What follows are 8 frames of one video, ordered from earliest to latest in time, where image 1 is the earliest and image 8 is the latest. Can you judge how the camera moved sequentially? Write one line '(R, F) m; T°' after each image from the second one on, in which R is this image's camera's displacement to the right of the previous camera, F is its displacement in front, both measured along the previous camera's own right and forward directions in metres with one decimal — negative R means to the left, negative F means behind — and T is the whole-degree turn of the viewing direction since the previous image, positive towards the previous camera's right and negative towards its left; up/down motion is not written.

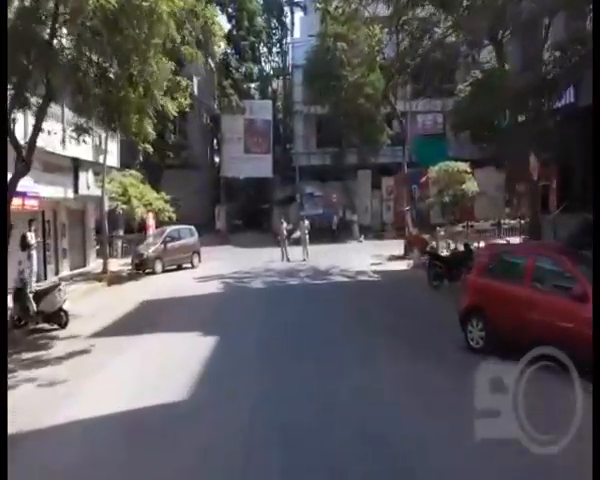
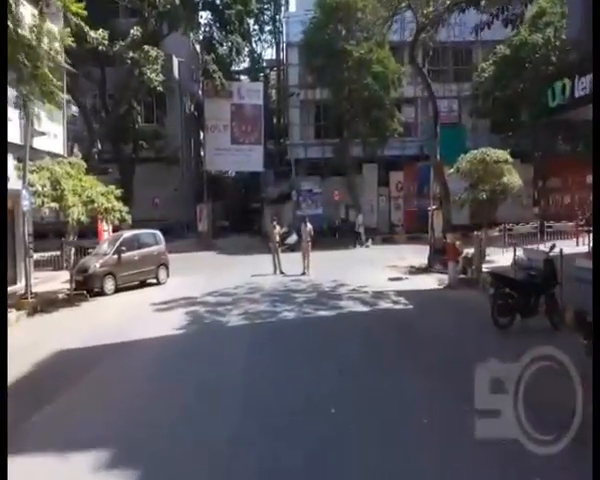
(0.0, +0.9) m; +1°
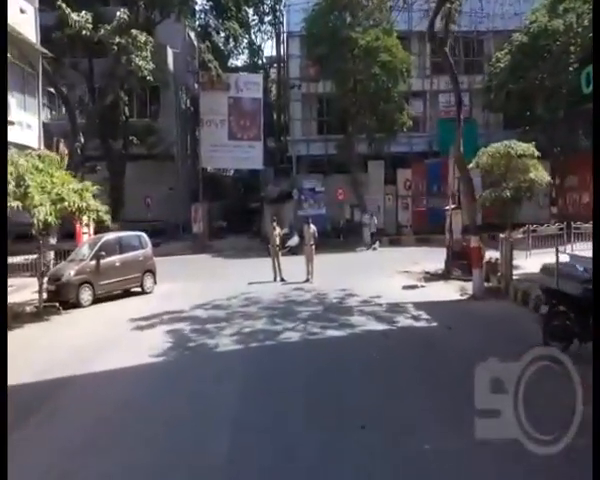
(0.0, +0.3) m; 0°
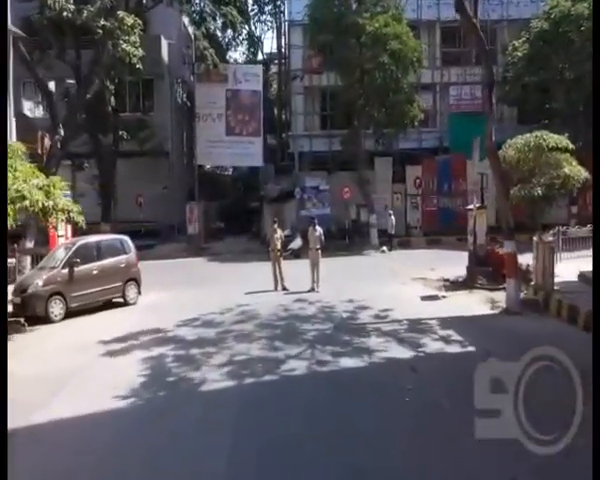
(0.0, +0.3) m; 0°
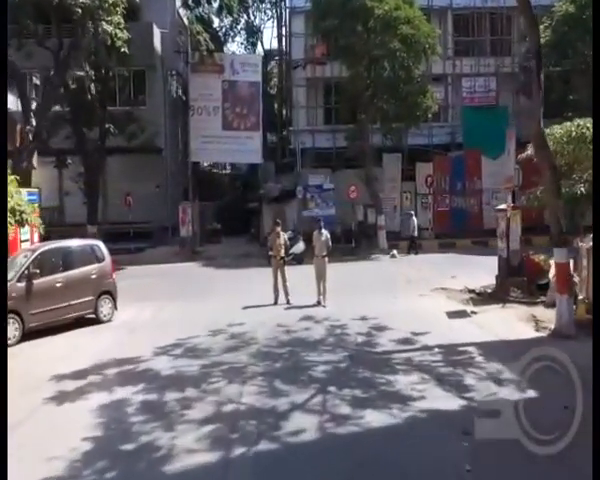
(0.0, +0.4) m; 0°
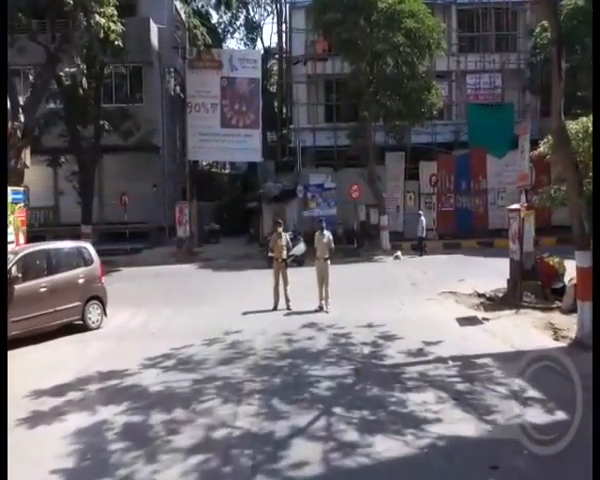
(0.0, +0.1) m; 0°
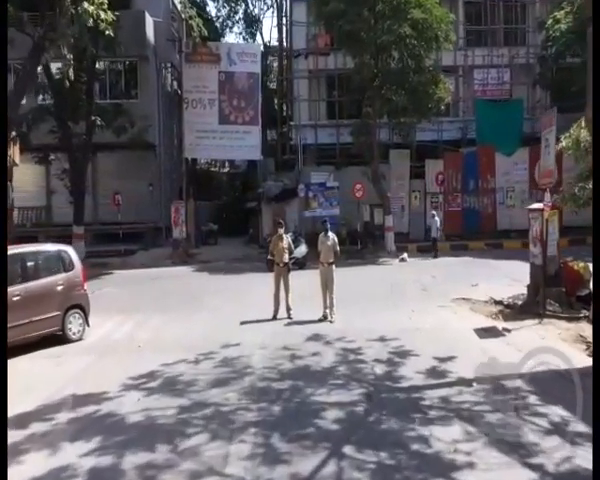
(0.0, +0.2) m; 0°
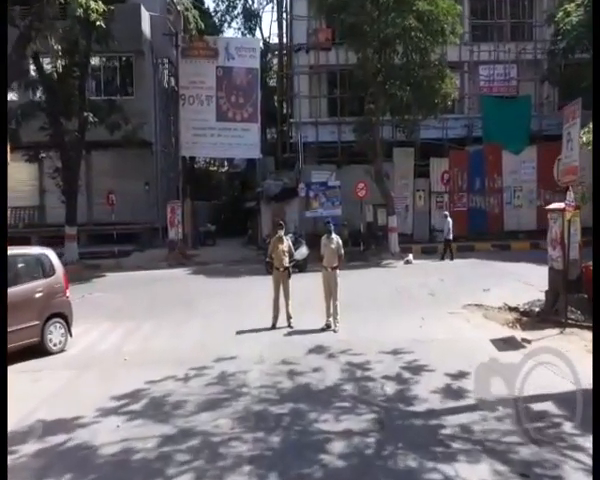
(0.0, +0.1) m; 0°
